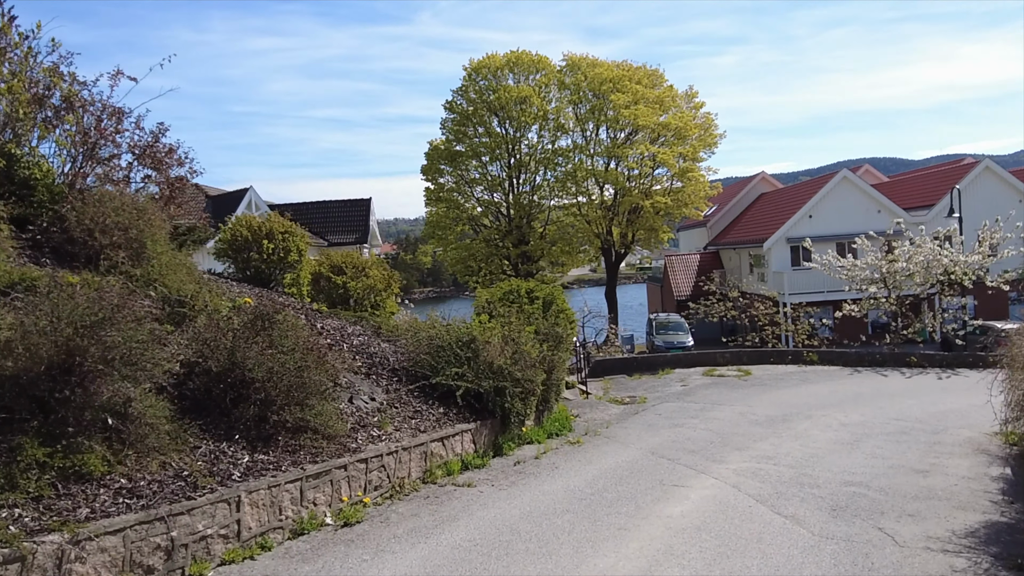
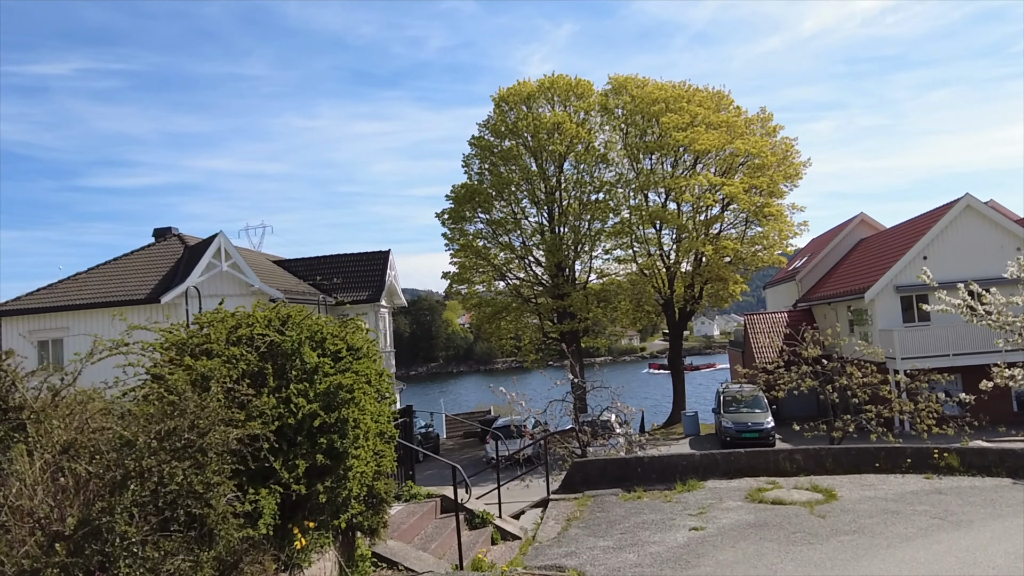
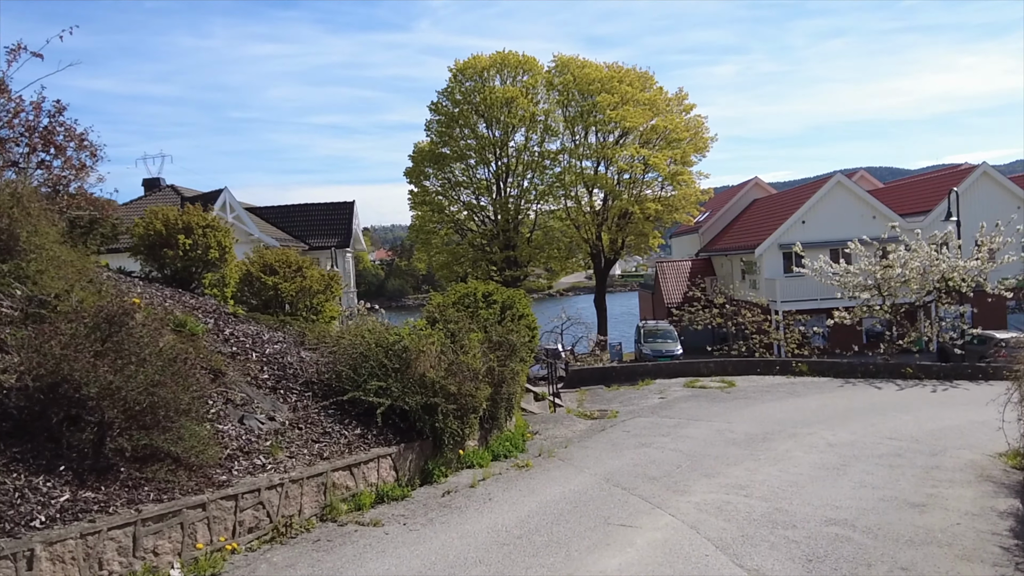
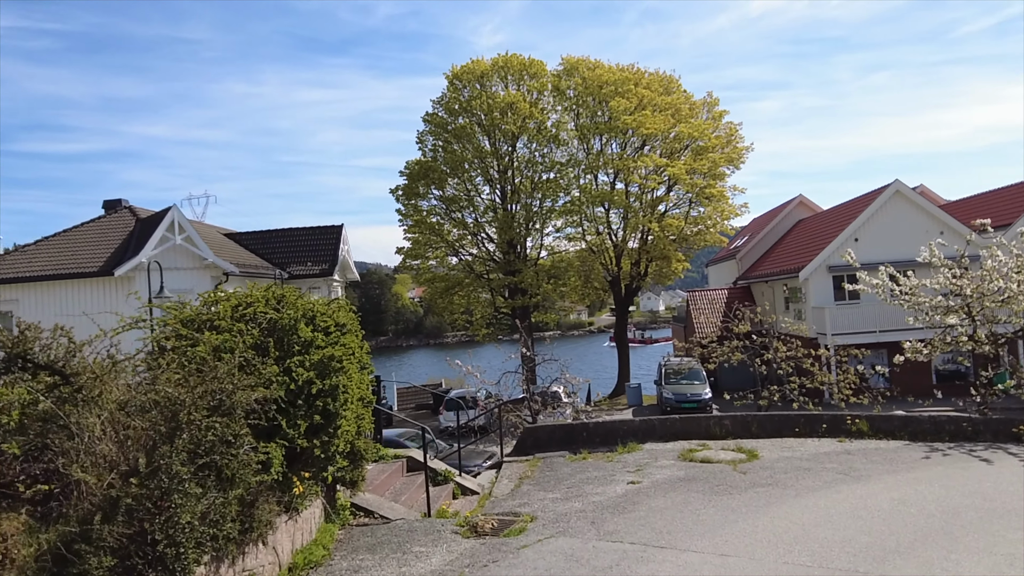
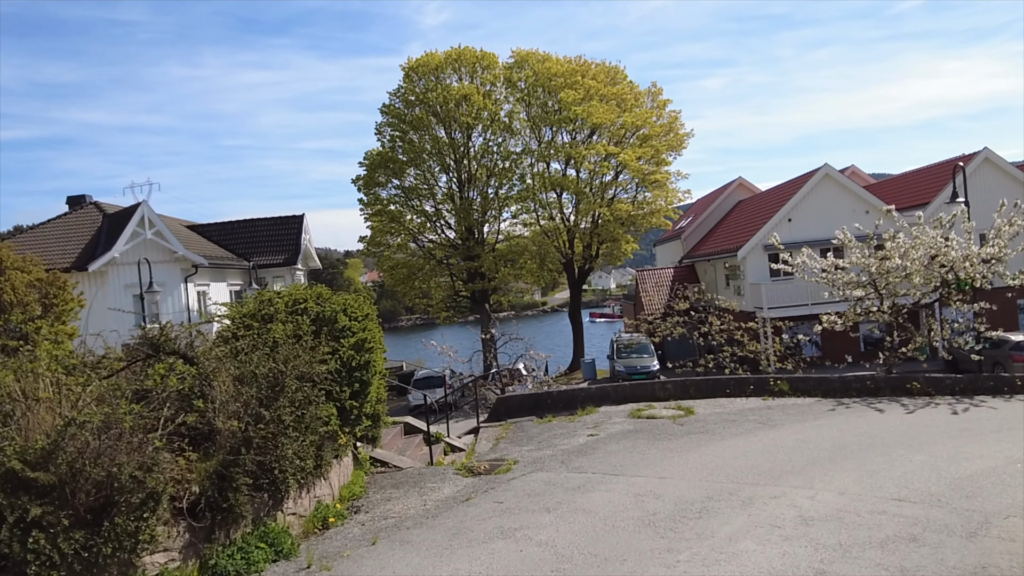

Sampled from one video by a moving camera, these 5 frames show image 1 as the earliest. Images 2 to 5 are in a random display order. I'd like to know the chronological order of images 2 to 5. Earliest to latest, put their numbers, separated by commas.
3, 5, 4, 2
